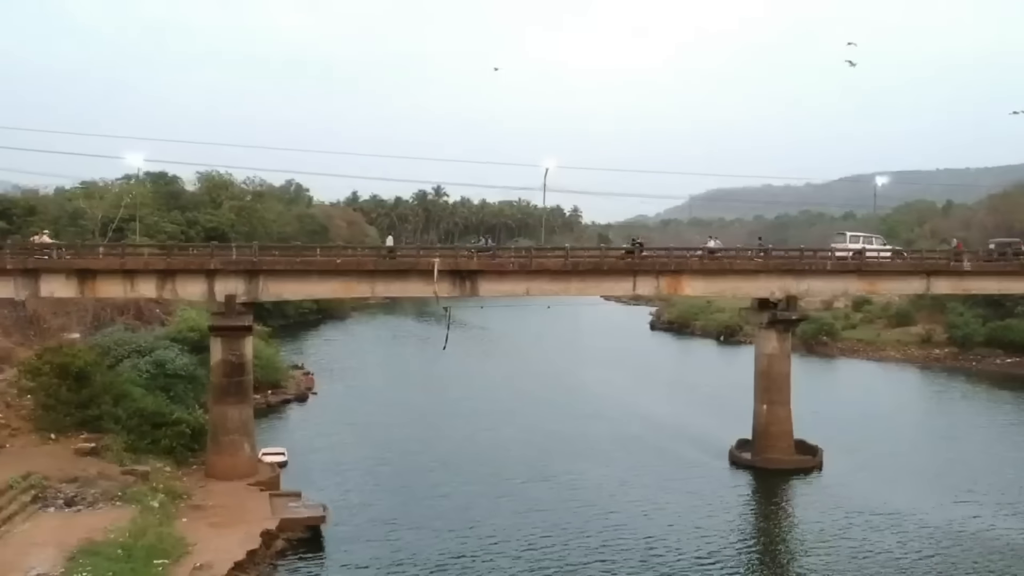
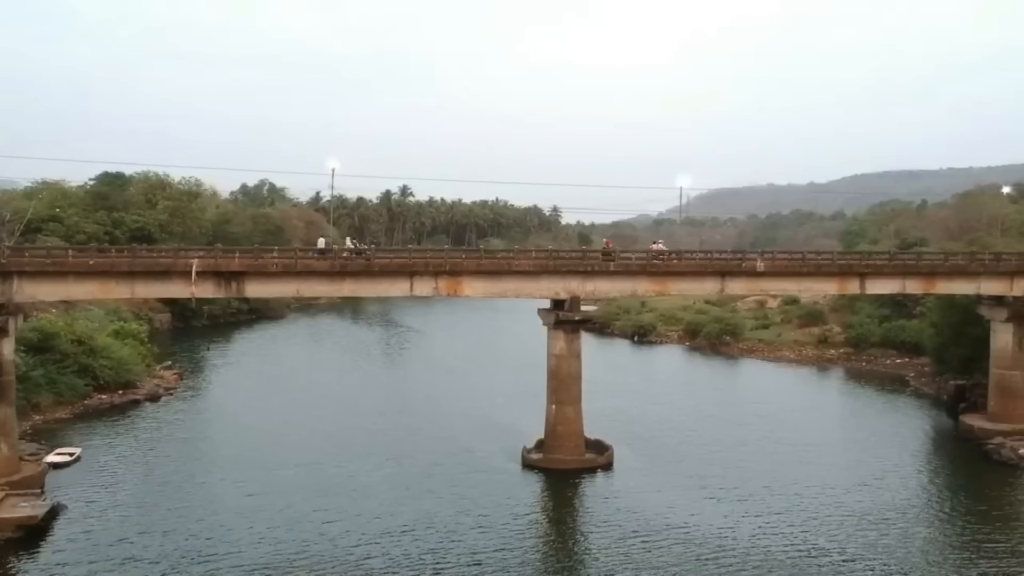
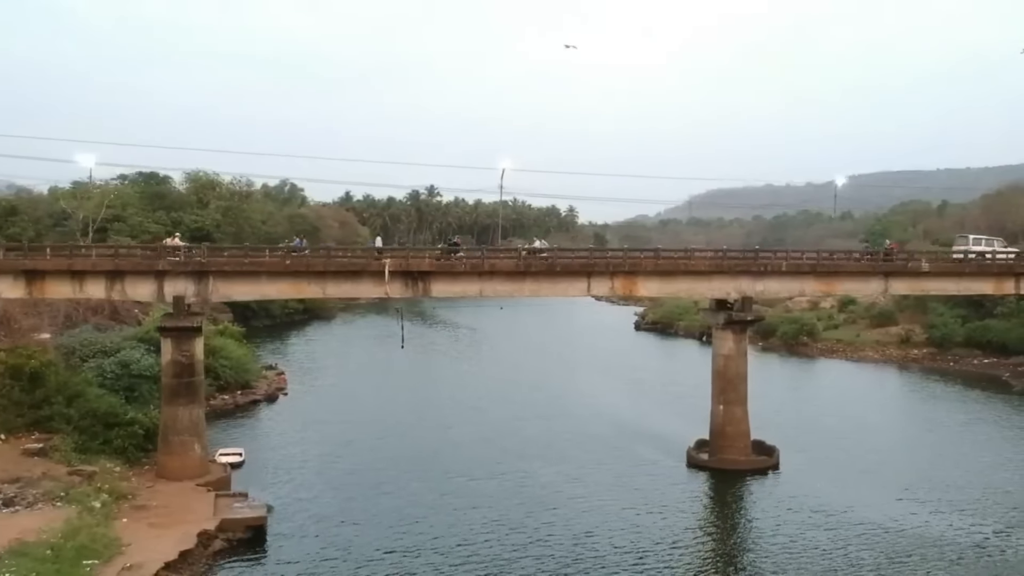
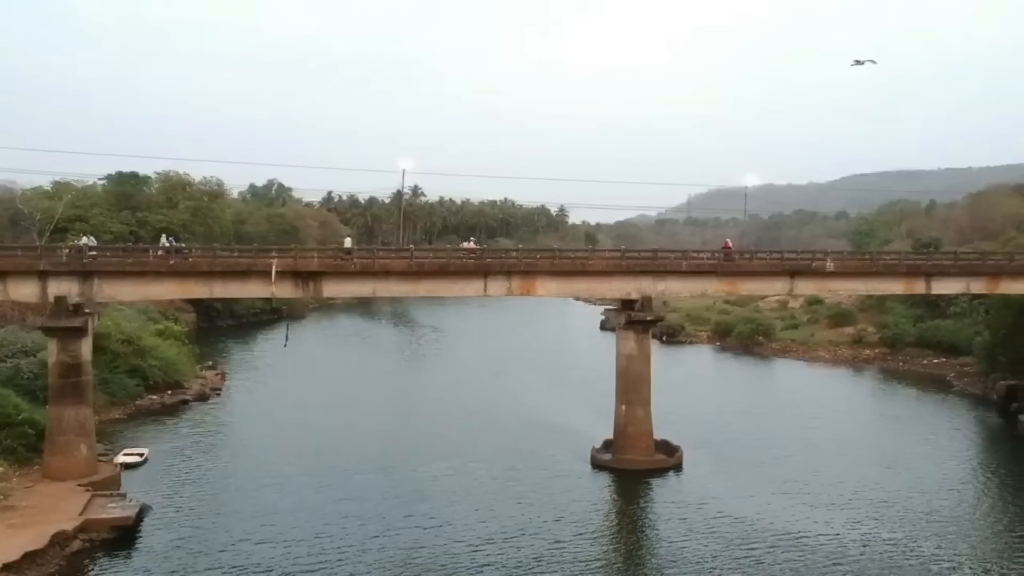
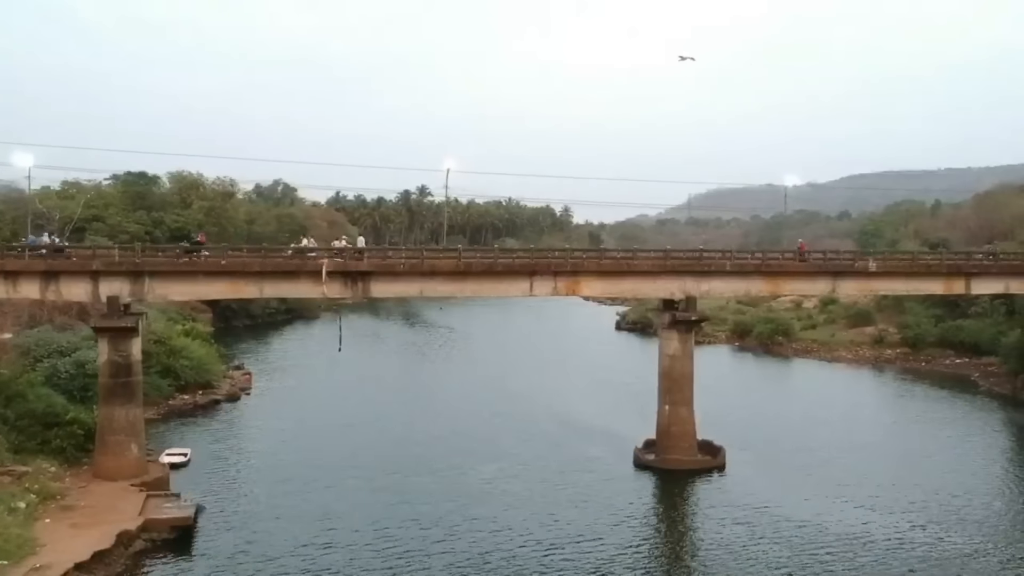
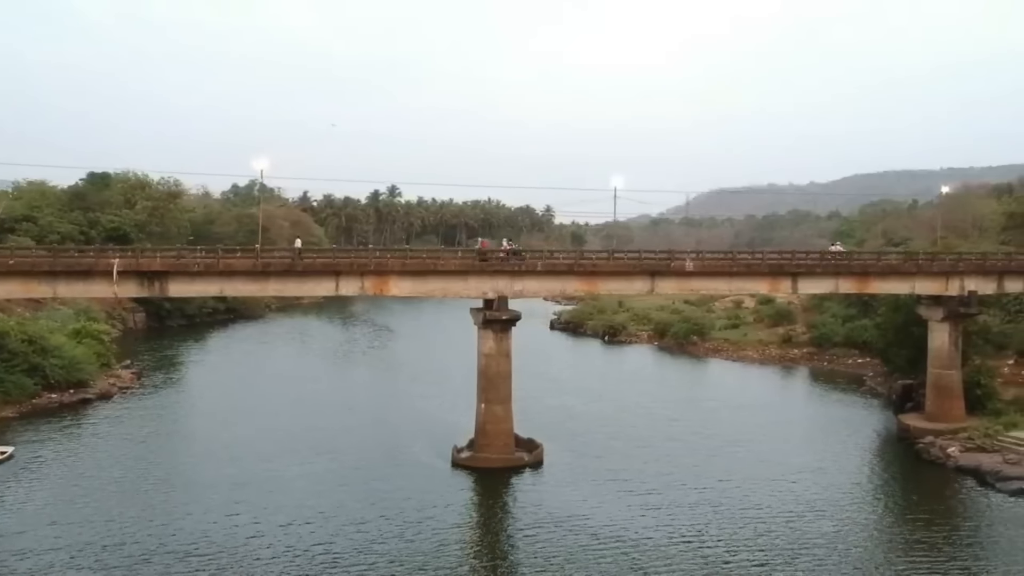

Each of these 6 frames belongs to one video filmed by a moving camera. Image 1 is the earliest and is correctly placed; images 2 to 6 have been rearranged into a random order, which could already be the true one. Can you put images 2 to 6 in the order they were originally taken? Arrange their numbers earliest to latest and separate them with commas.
3, 5, 4, 2, 6
